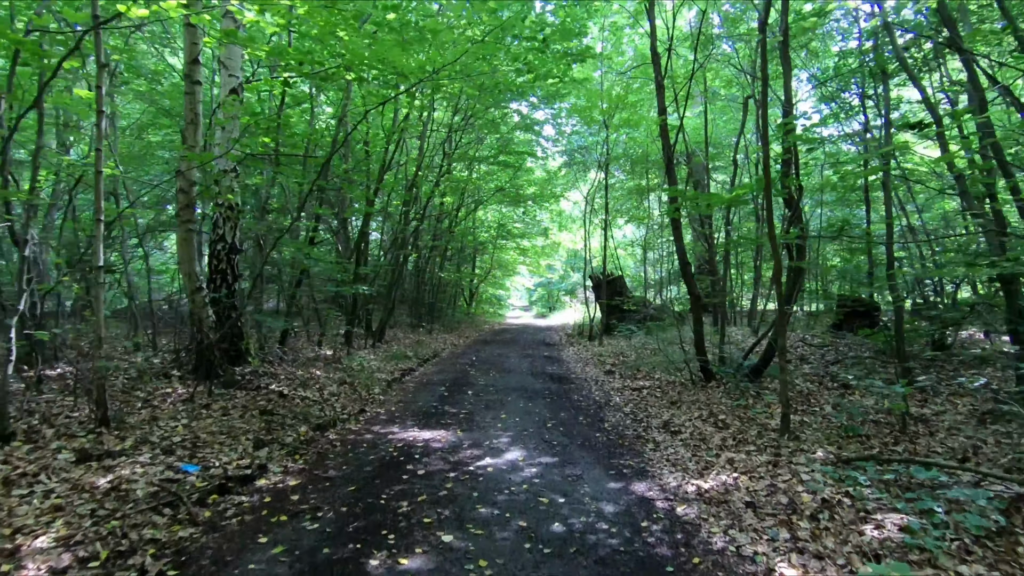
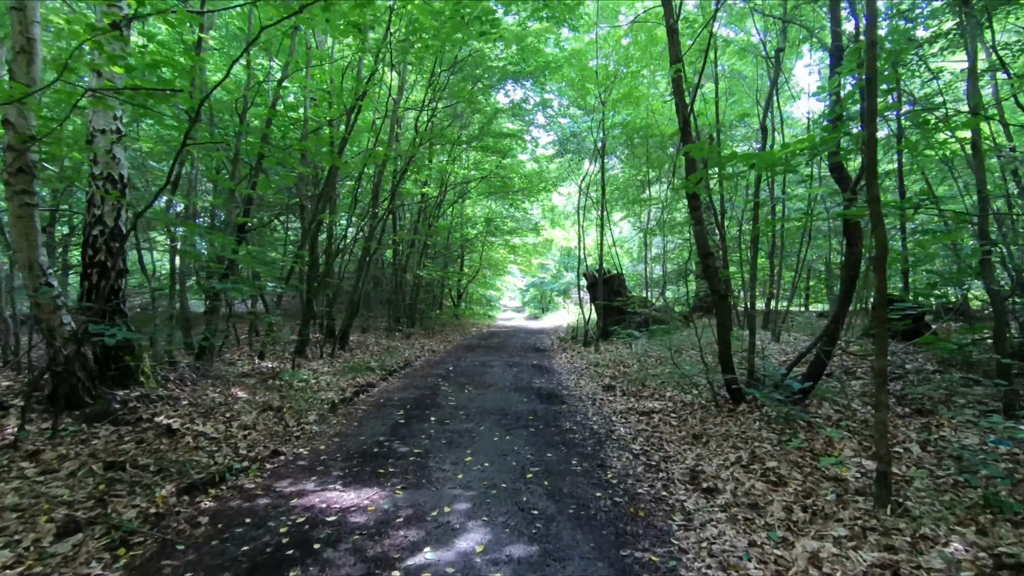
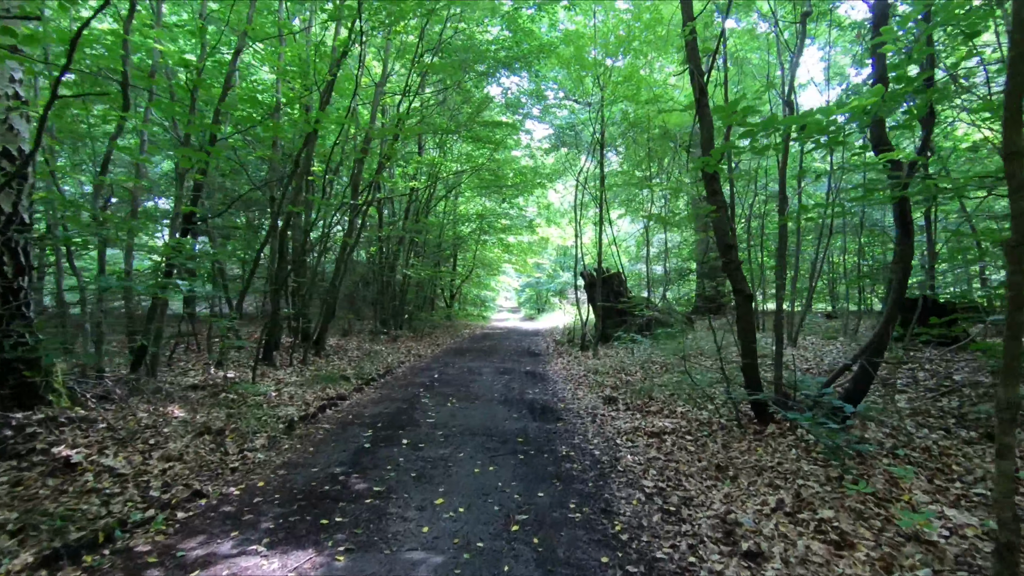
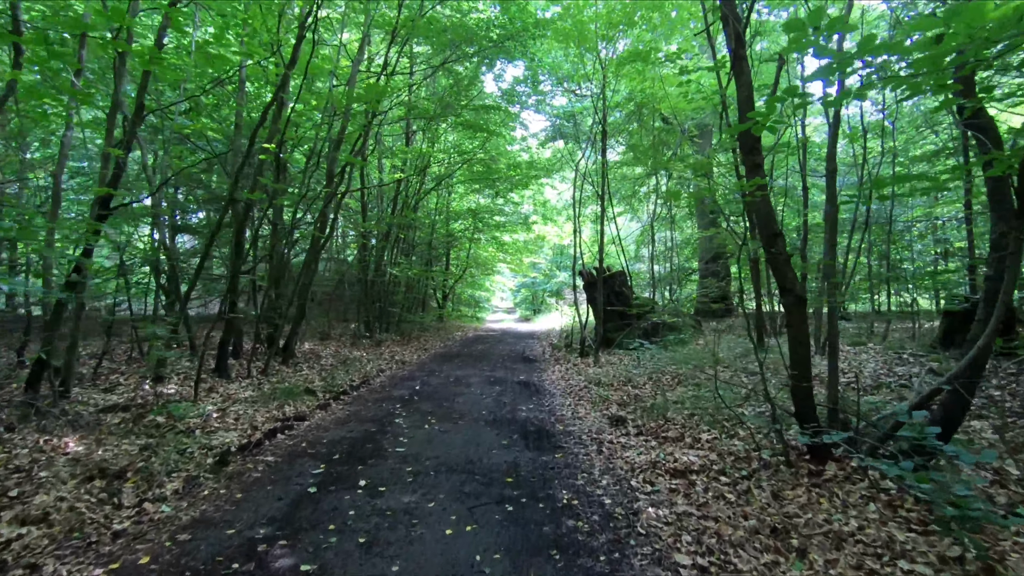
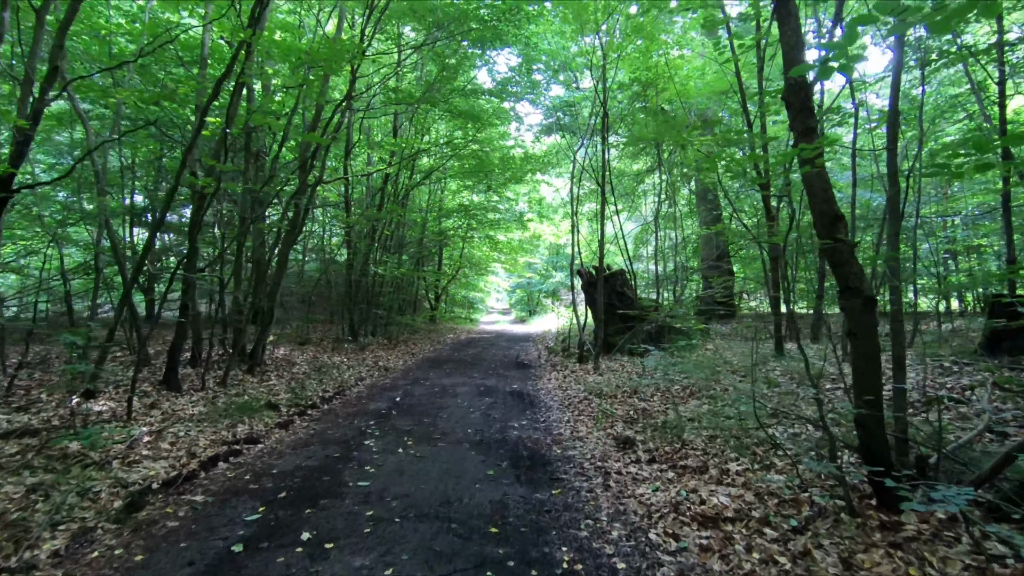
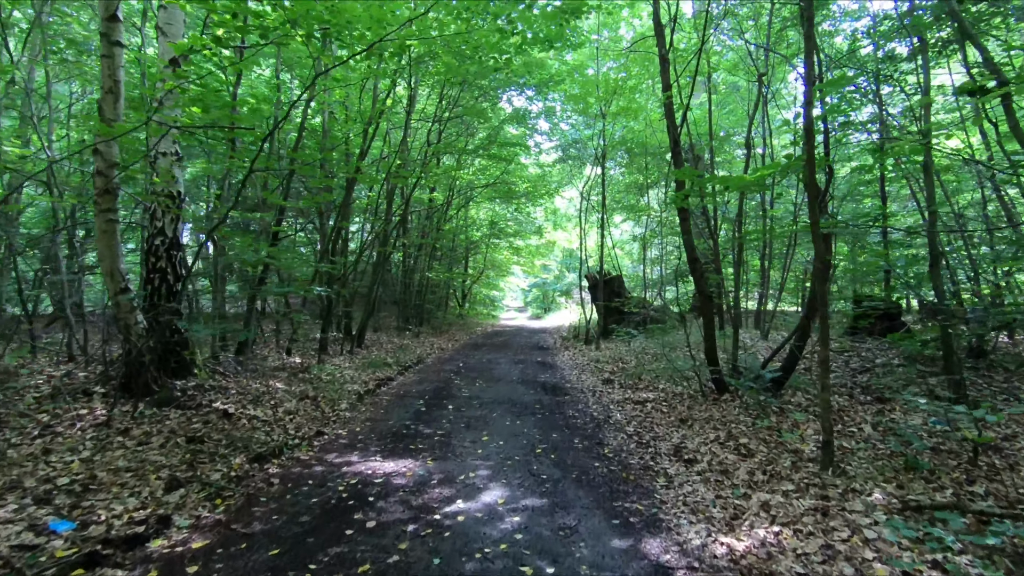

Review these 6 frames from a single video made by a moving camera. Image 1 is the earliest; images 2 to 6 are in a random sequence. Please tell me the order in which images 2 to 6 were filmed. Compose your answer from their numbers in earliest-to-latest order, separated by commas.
6, 2, 3, 4, 5
